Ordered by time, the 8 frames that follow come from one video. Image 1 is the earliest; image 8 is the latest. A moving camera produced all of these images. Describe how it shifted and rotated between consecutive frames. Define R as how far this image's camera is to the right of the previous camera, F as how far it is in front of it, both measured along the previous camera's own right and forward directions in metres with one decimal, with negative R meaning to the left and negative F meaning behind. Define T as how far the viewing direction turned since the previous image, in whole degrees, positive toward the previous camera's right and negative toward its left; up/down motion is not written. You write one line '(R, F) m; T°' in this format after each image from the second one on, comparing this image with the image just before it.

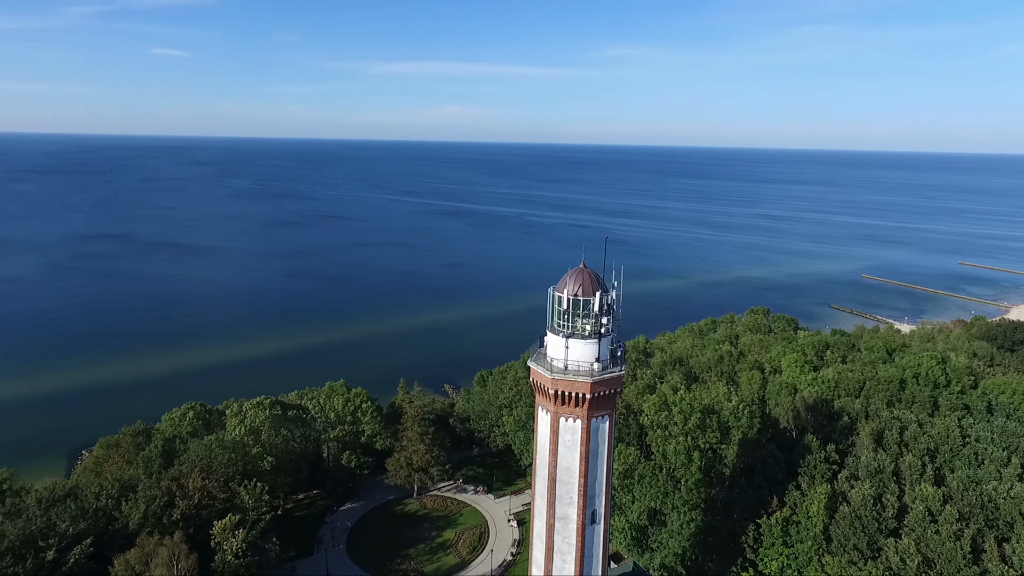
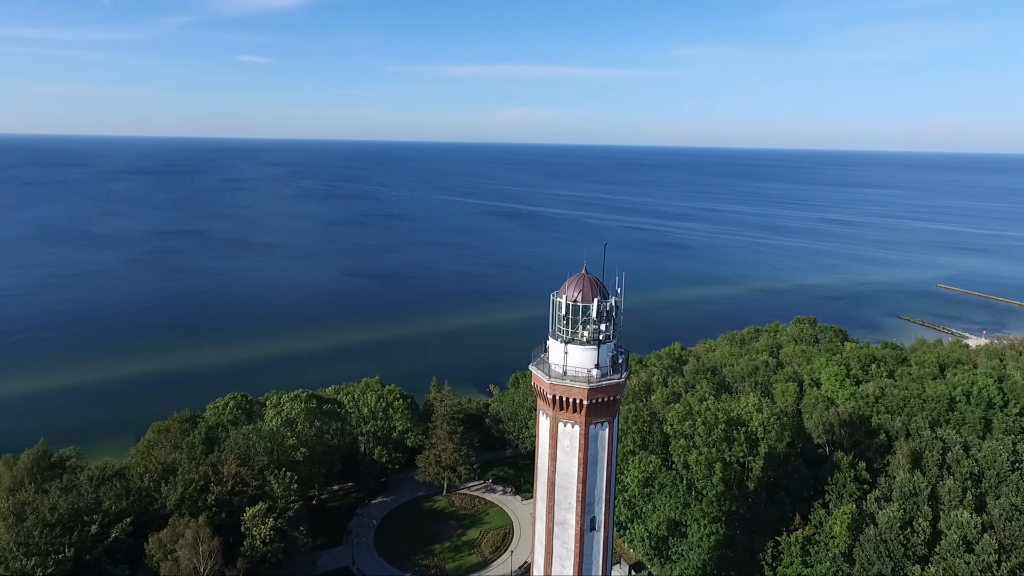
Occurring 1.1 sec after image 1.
(+1.5, -0.1) m; -6°
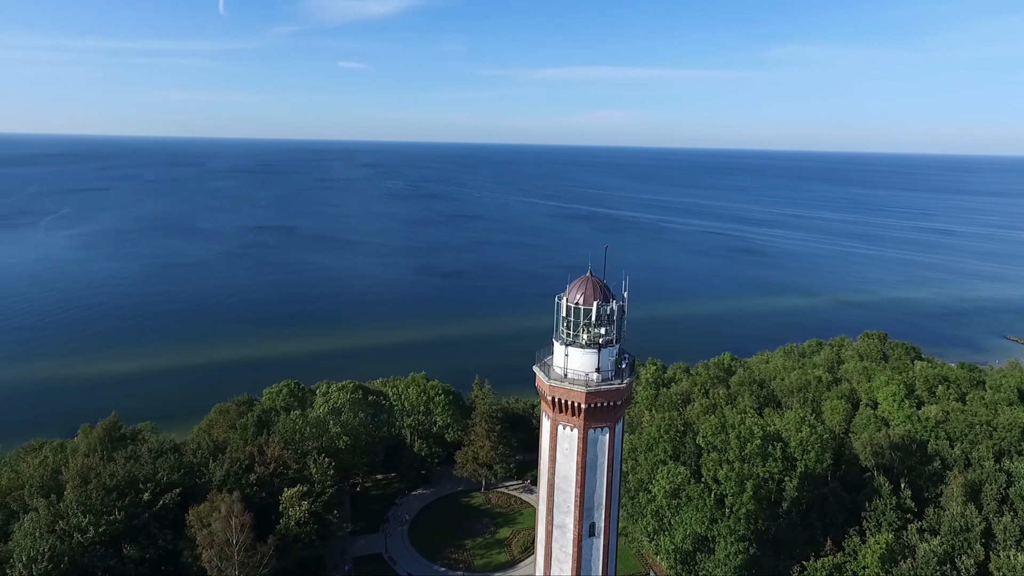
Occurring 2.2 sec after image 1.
(+2.0, 0.0) m; -8°
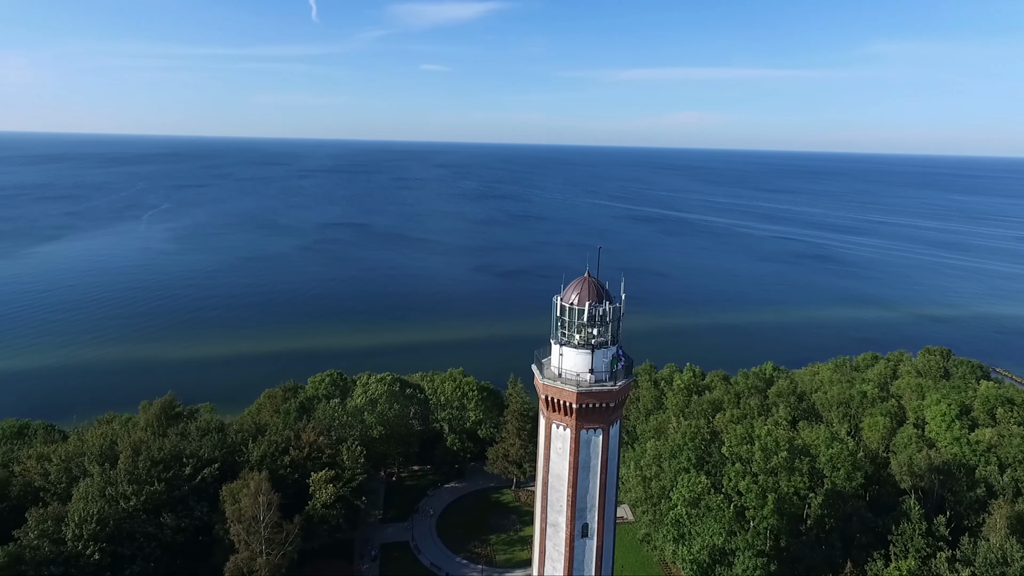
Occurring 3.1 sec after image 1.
(+1.9, -0.1) m; -7°
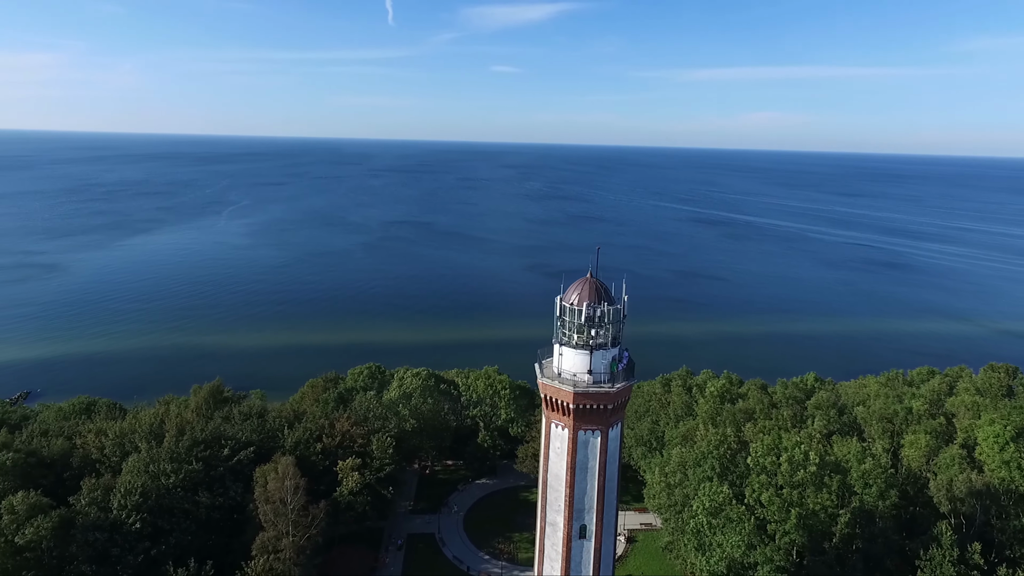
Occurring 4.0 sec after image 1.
(+1.6, -0.1) m; -6°
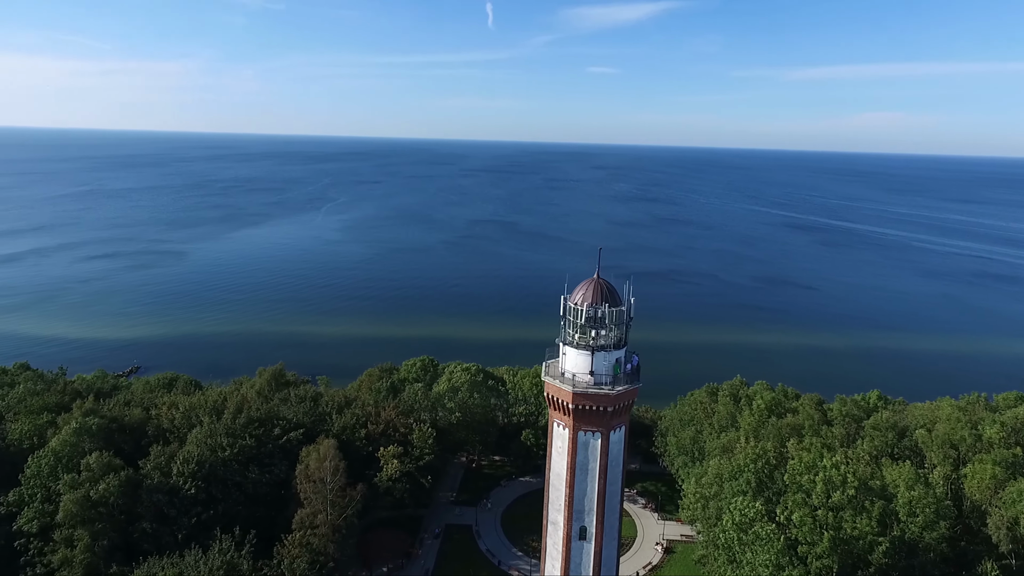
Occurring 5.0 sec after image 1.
(+2.0, 0.0) m; -8°
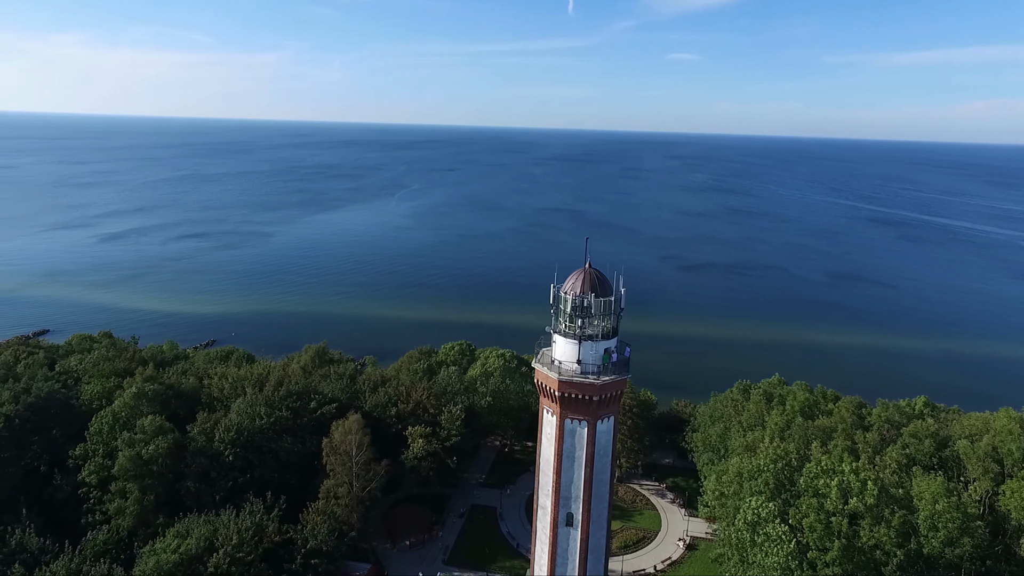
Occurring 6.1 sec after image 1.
(+2.0, -0.1) m; -7°
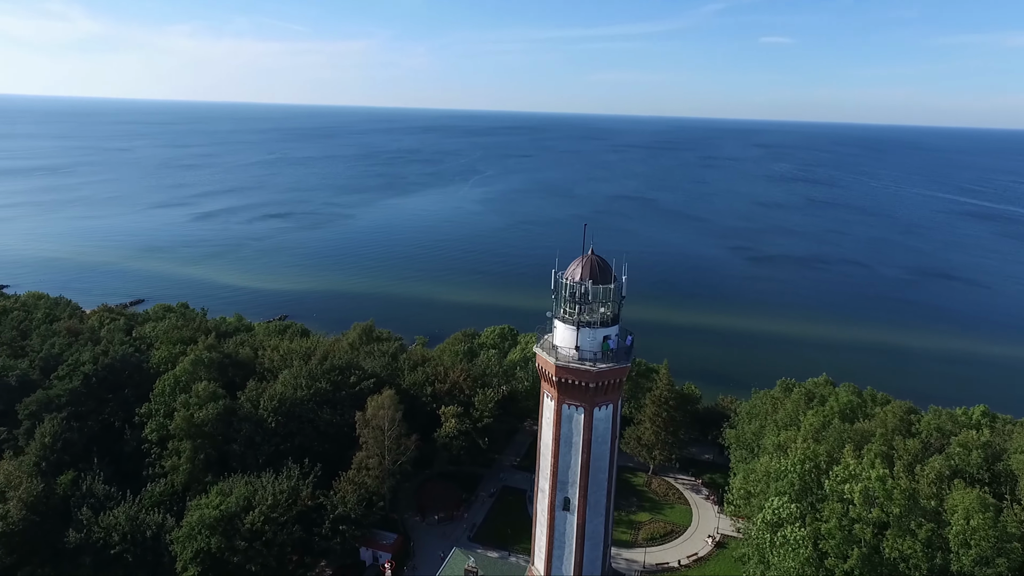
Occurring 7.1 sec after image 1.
(+1.8, 0.0) m; -7°
